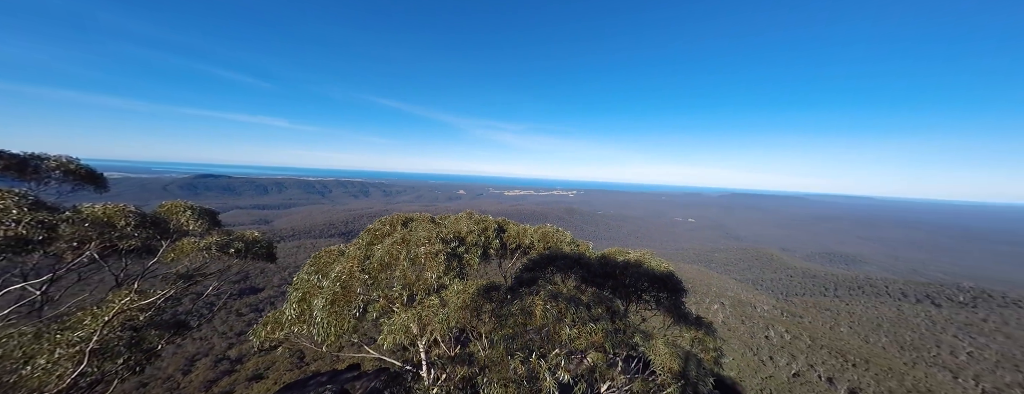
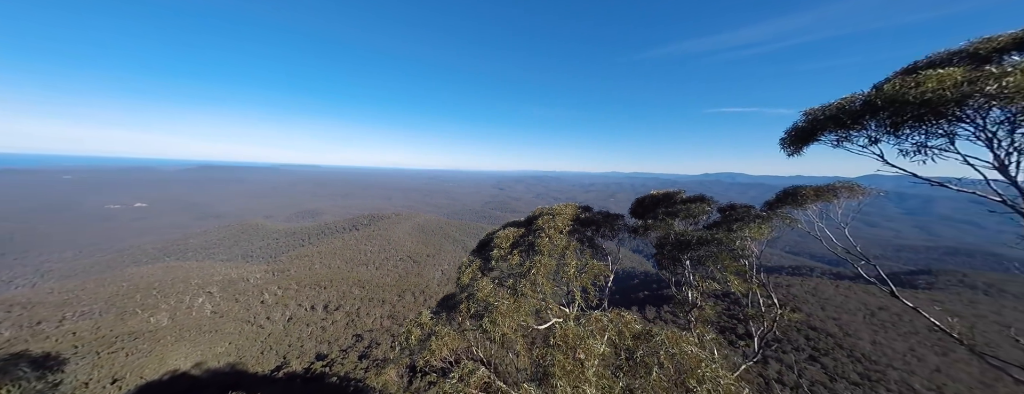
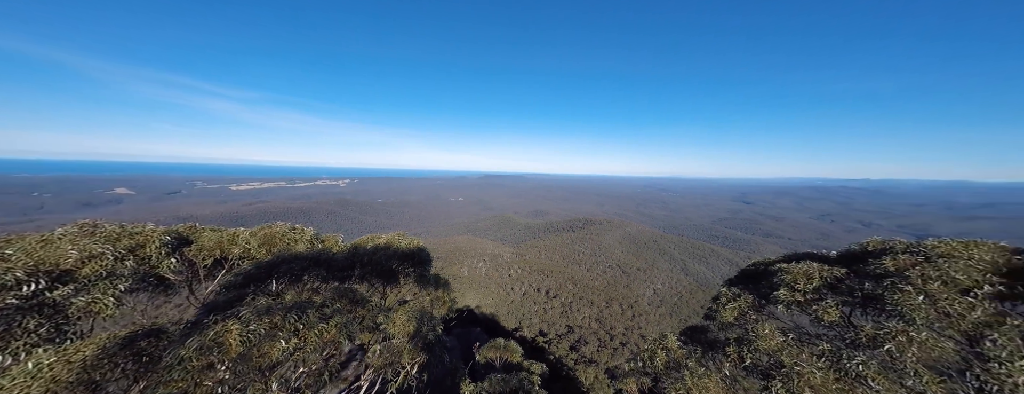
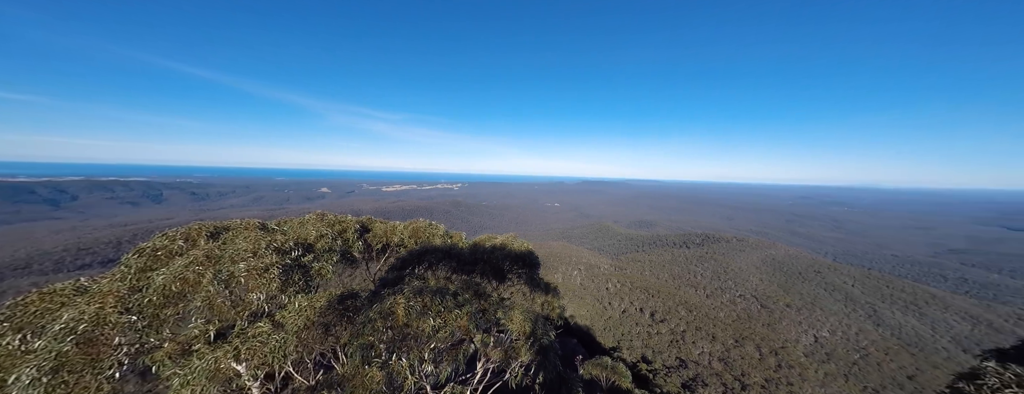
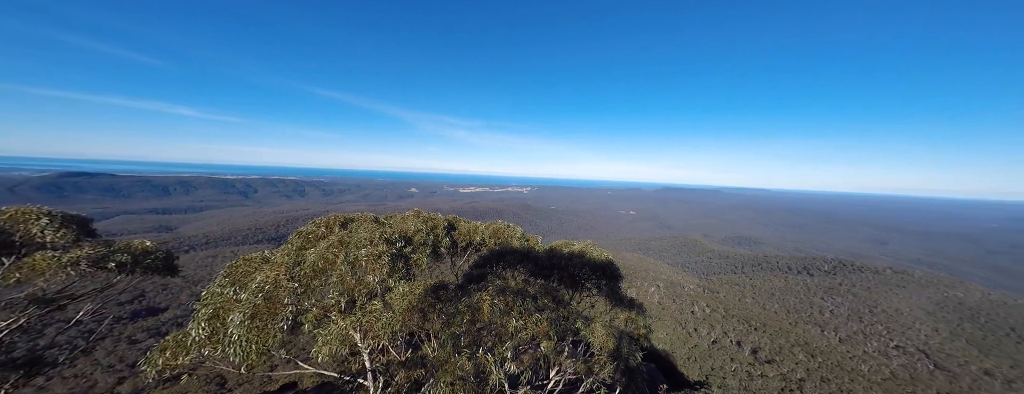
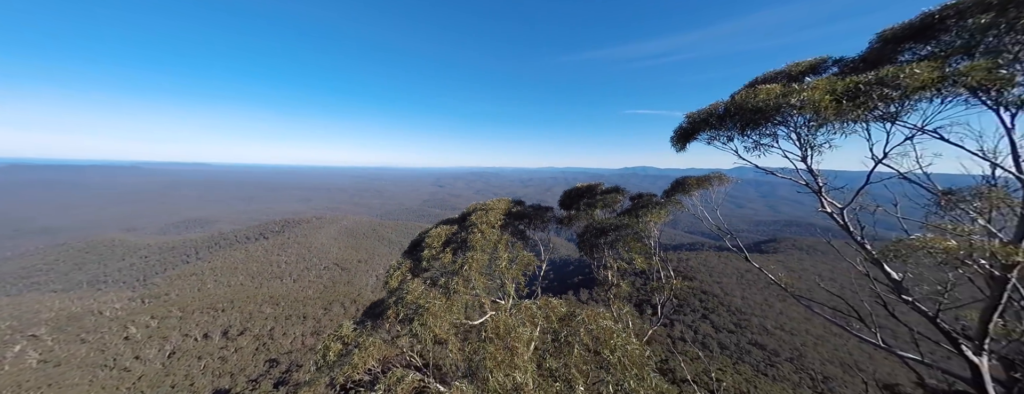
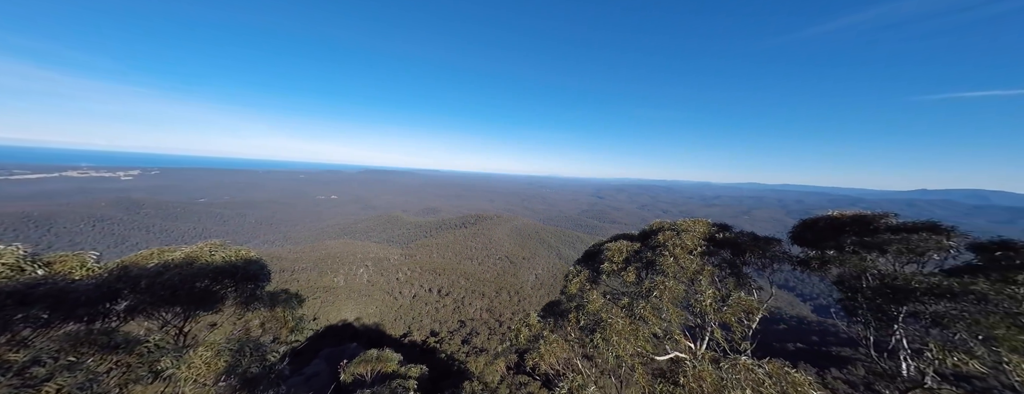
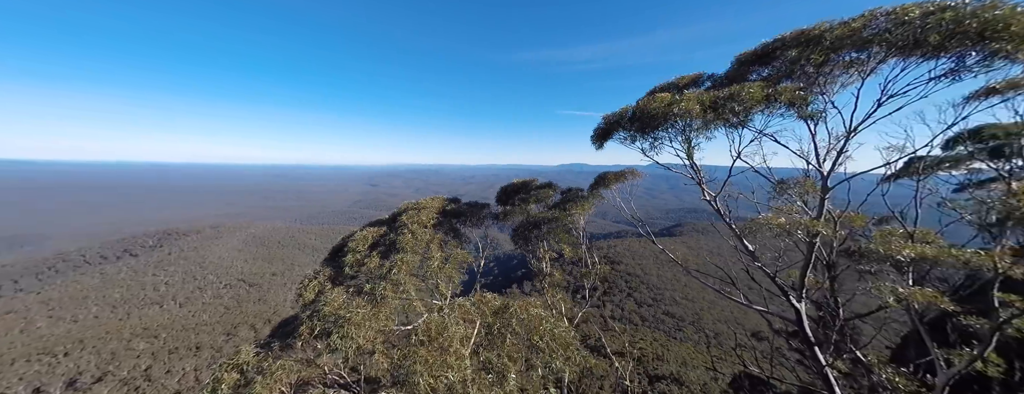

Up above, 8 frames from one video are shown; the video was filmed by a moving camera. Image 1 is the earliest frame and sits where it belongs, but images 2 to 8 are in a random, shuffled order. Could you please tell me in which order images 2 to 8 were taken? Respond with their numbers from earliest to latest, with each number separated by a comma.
5, 4, 3, 7, 2, 6, 8
